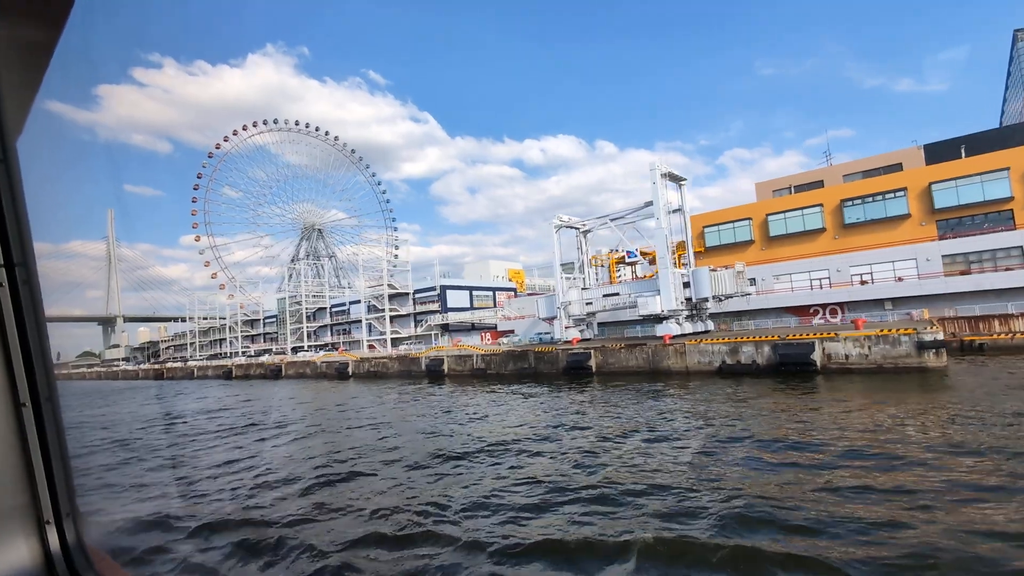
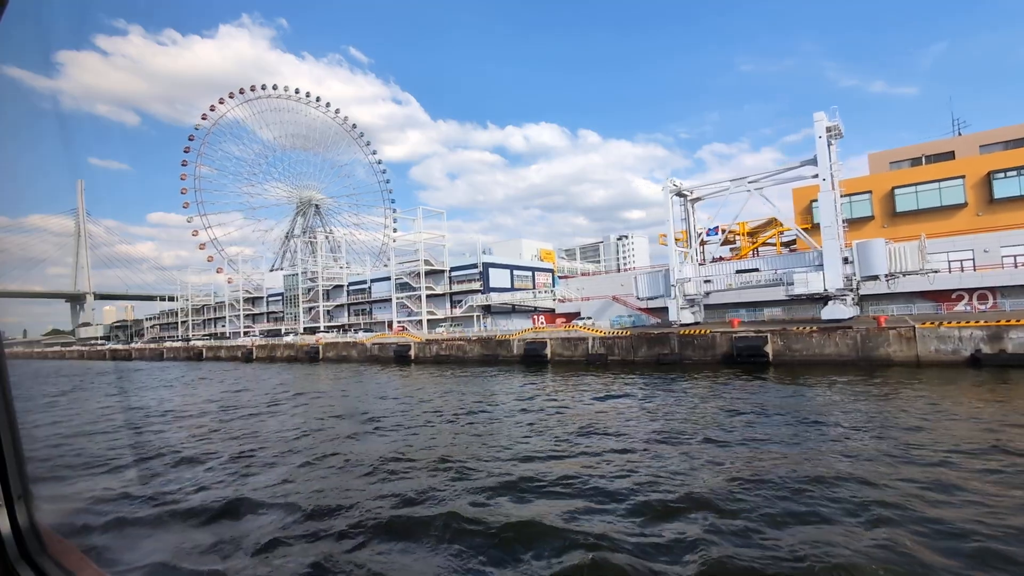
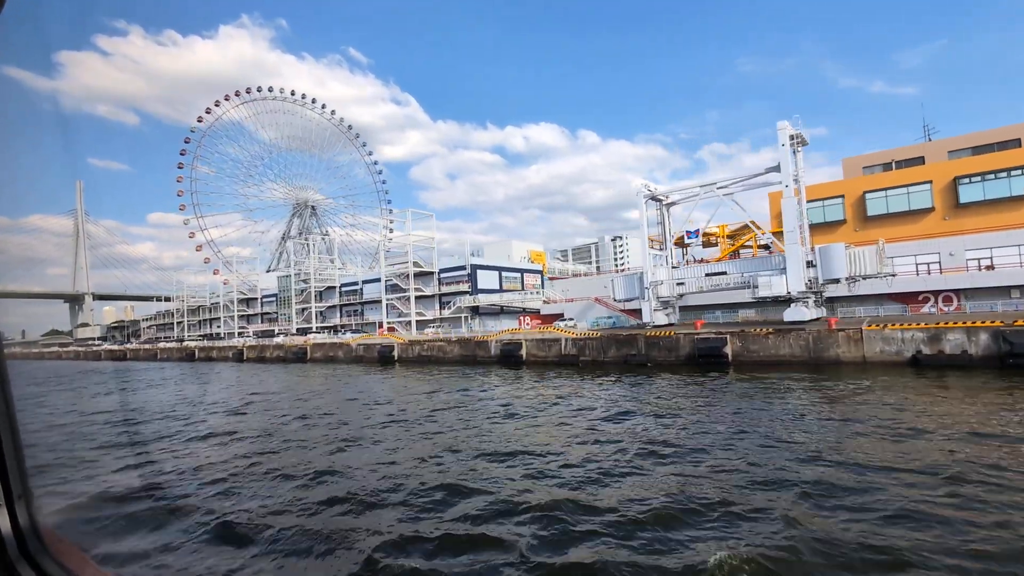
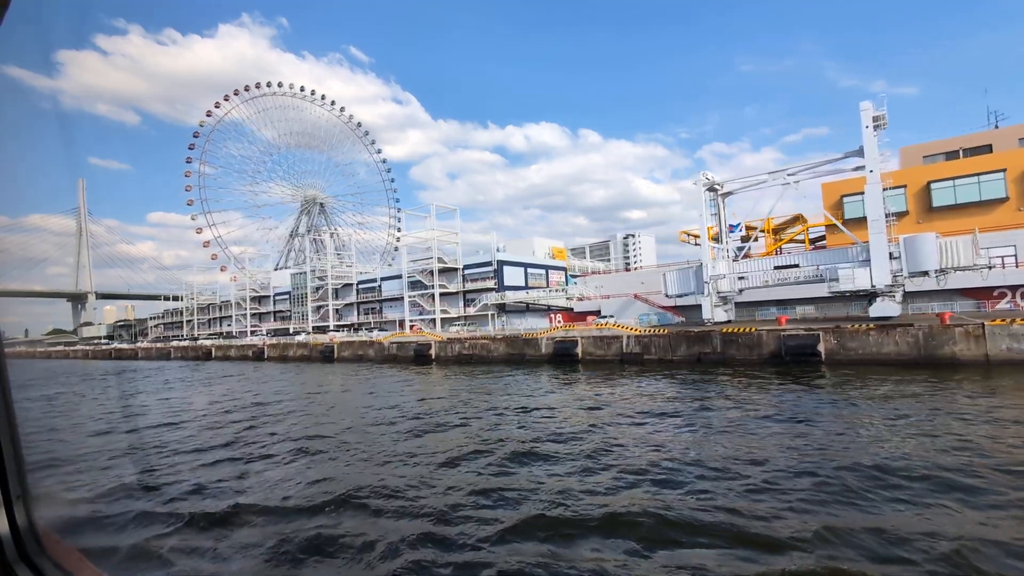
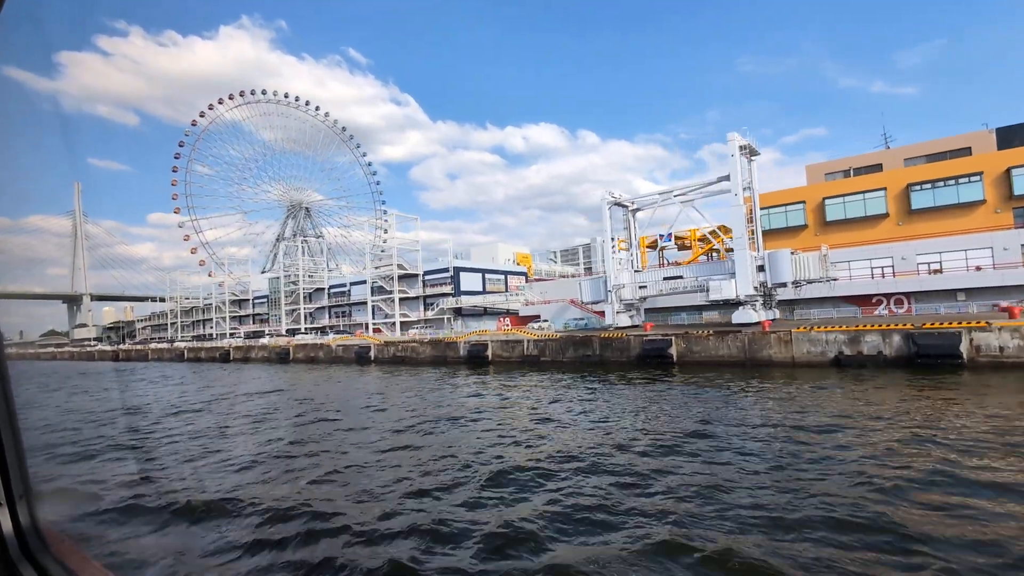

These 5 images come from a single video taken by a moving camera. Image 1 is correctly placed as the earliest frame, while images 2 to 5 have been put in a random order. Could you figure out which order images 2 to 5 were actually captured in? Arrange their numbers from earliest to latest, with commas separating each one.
5, 3, 2, 4
